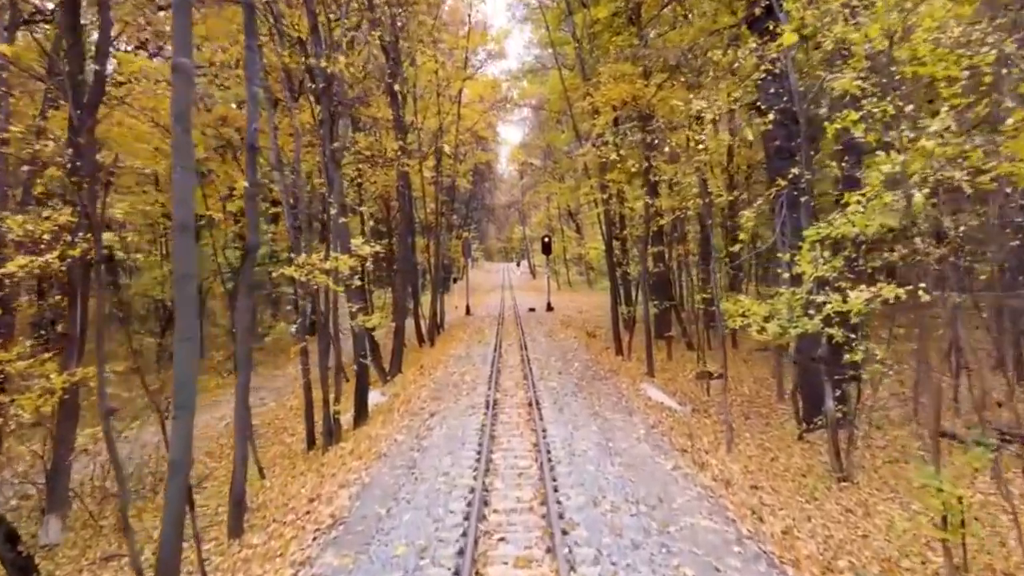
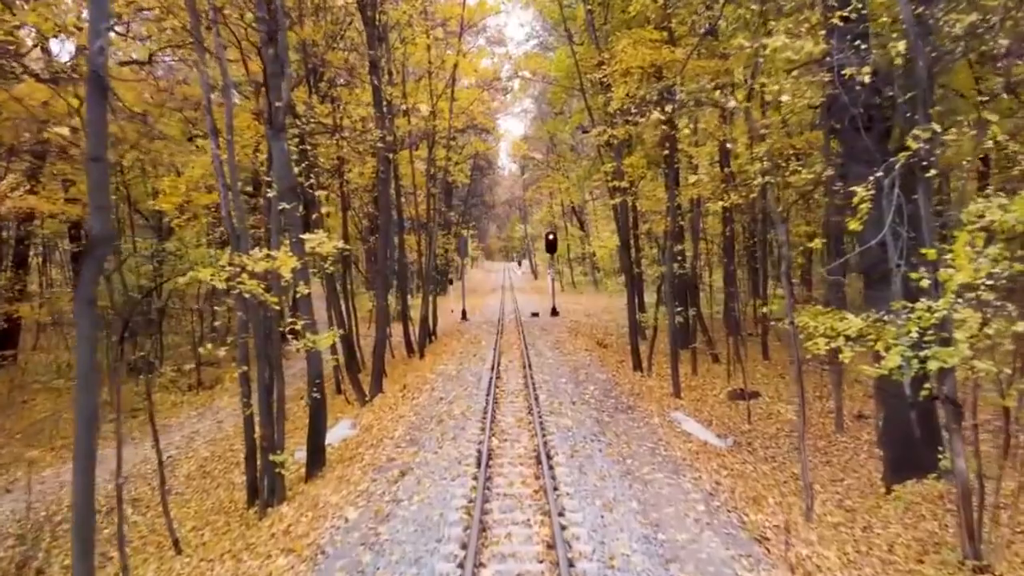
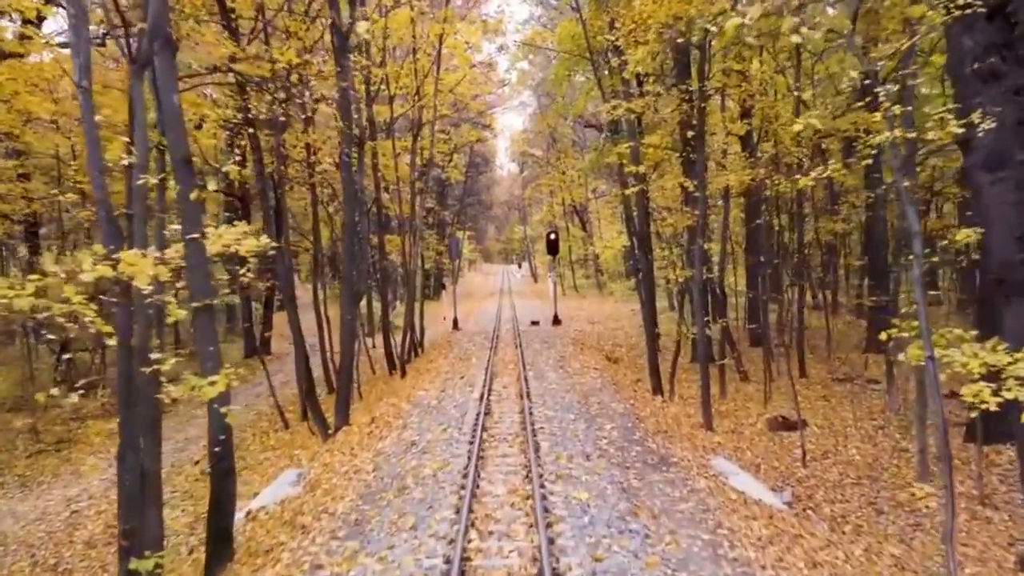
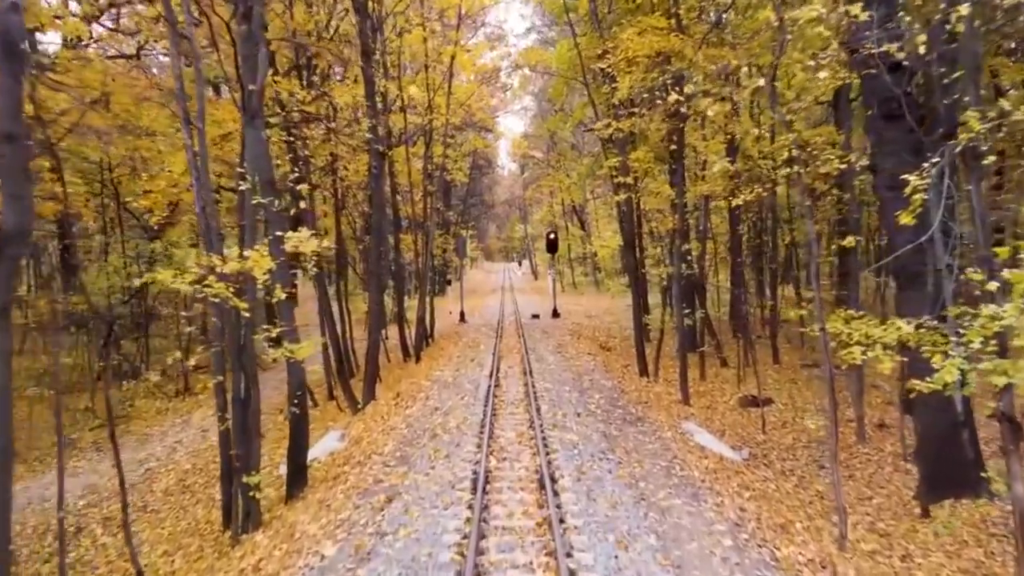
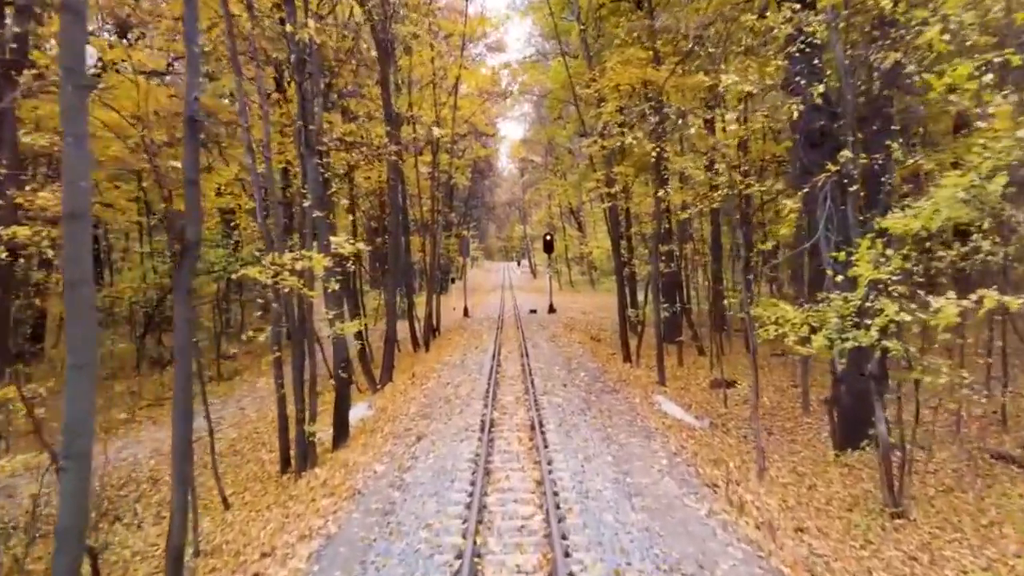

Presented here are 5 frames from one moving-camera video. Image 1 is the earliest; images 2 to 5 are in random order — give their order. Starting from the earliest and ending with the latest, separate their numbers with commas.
5, 2, 4, 3
